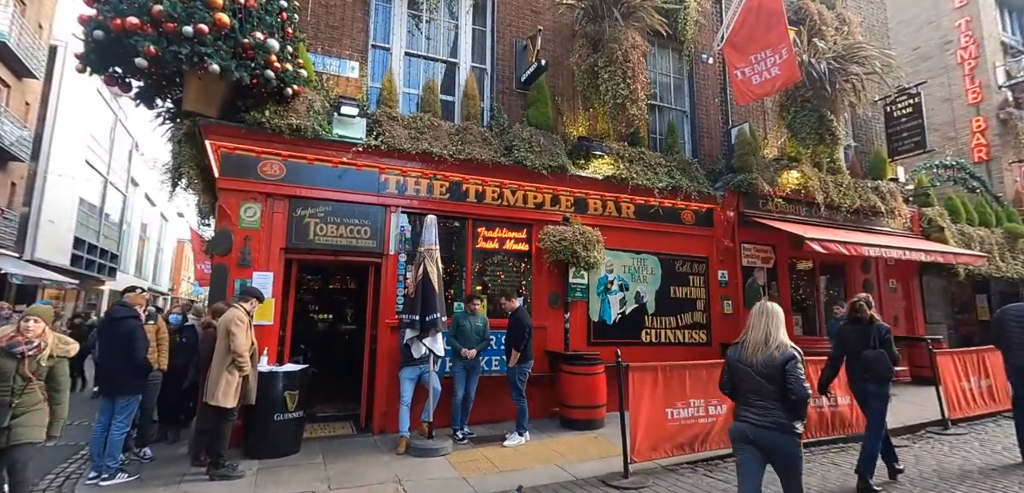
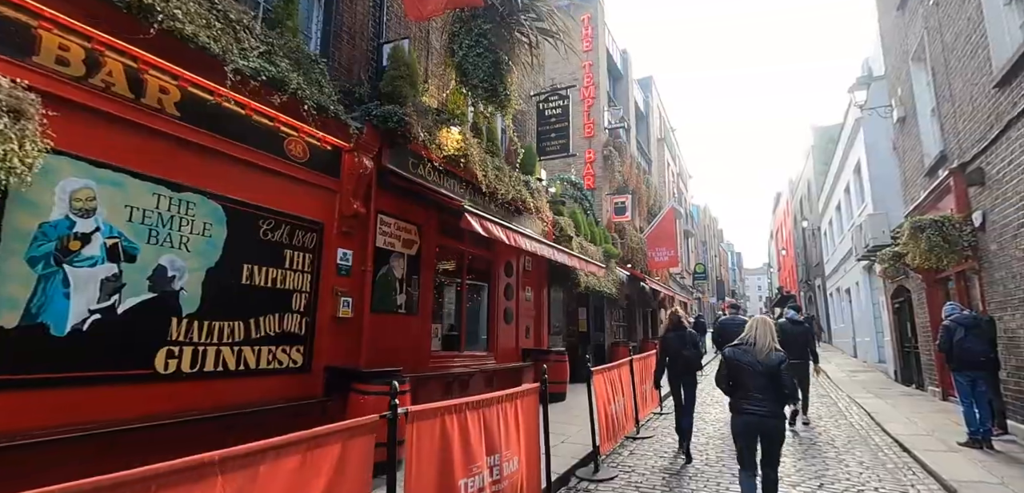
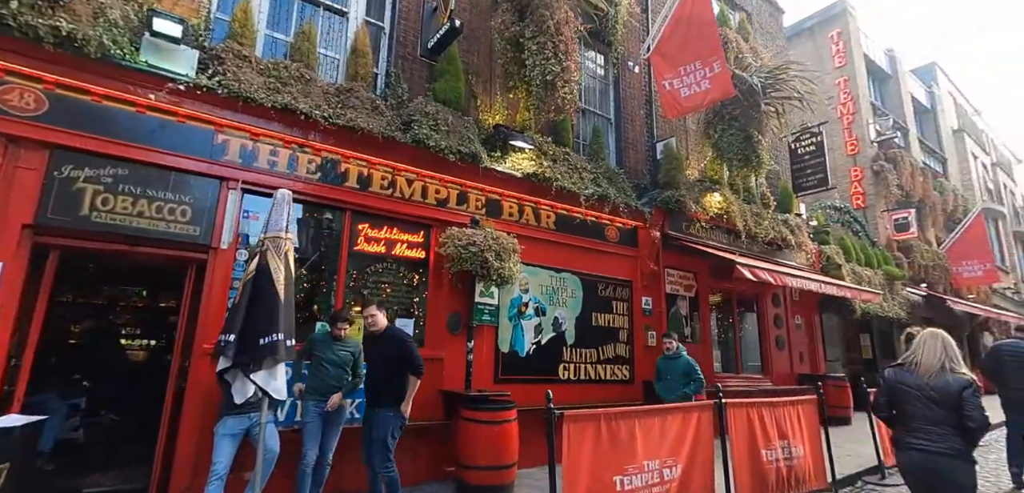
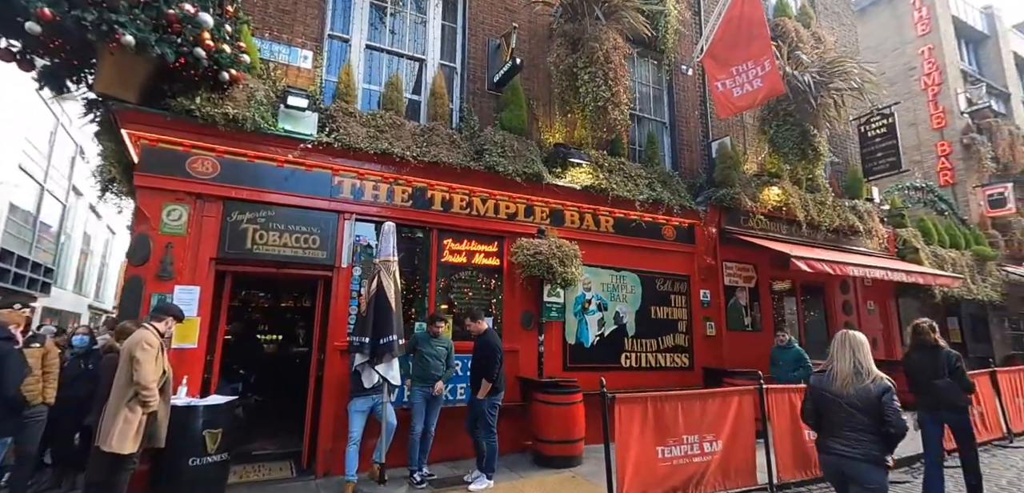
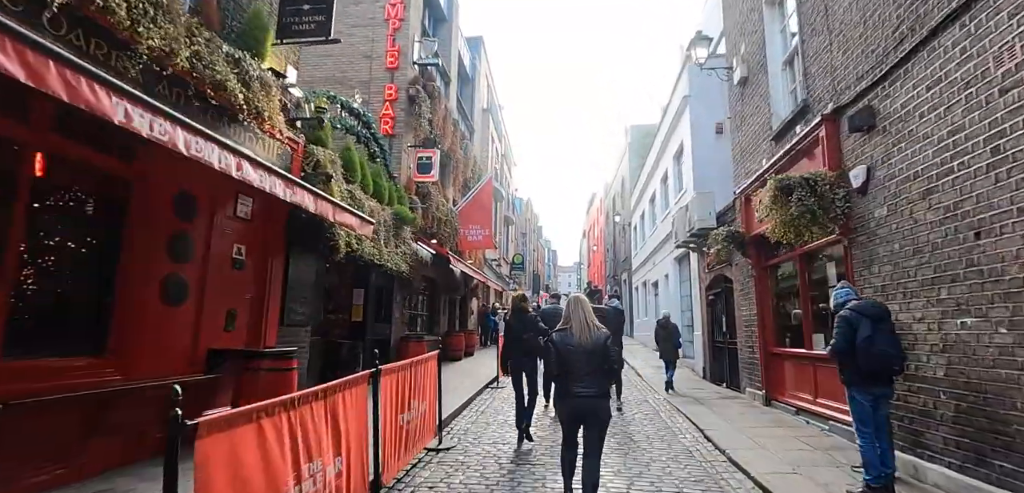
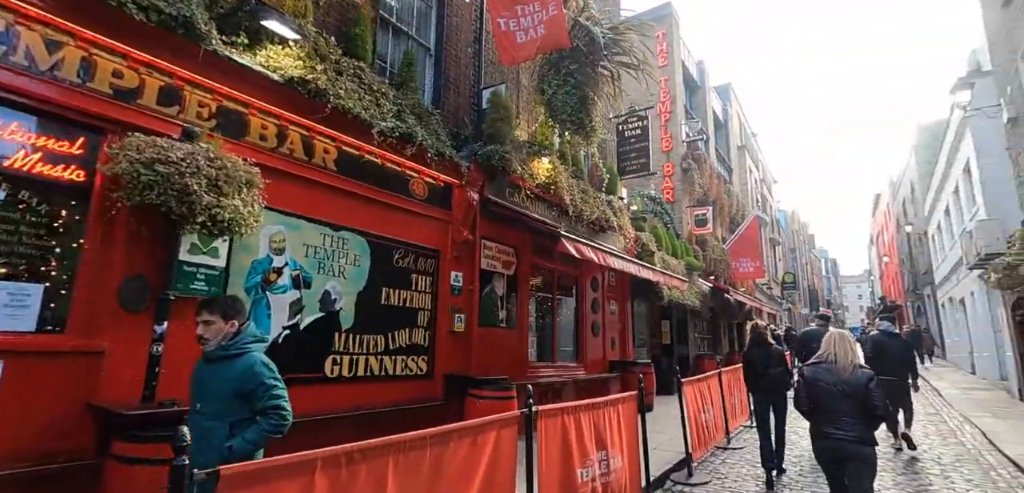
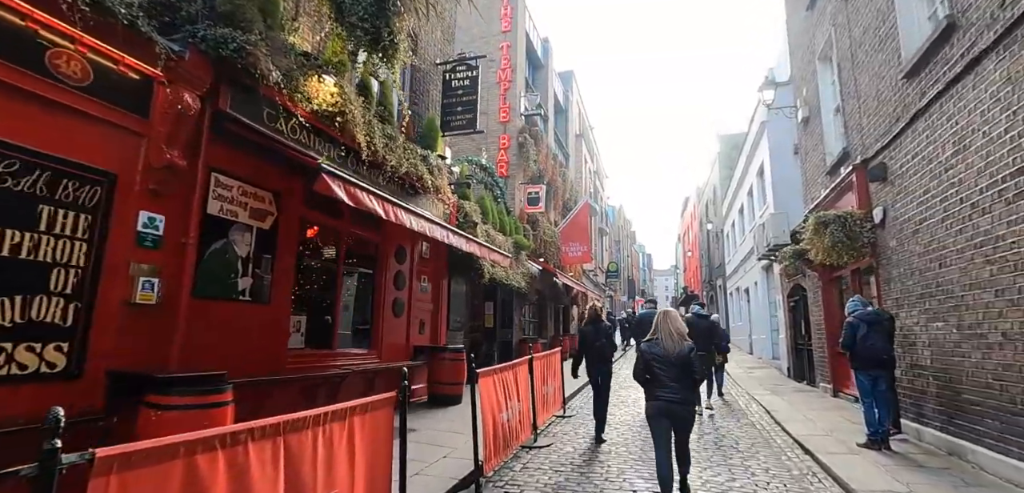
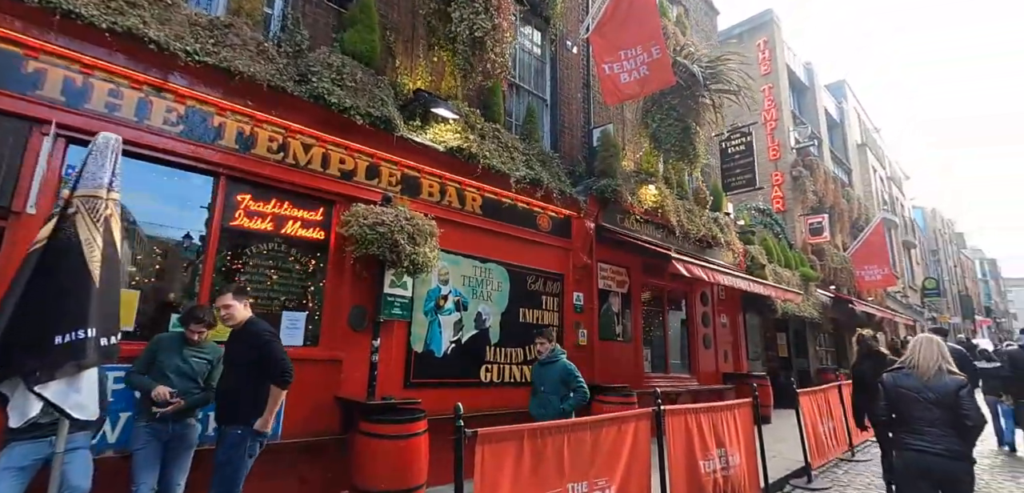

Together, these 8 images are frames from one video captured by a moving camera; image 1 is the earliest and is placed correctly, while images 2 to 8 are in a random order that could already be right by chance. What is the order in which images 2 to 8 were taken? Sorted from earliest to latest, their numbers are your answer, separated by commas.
4, 3, 8, 6, 2, 7, 5
